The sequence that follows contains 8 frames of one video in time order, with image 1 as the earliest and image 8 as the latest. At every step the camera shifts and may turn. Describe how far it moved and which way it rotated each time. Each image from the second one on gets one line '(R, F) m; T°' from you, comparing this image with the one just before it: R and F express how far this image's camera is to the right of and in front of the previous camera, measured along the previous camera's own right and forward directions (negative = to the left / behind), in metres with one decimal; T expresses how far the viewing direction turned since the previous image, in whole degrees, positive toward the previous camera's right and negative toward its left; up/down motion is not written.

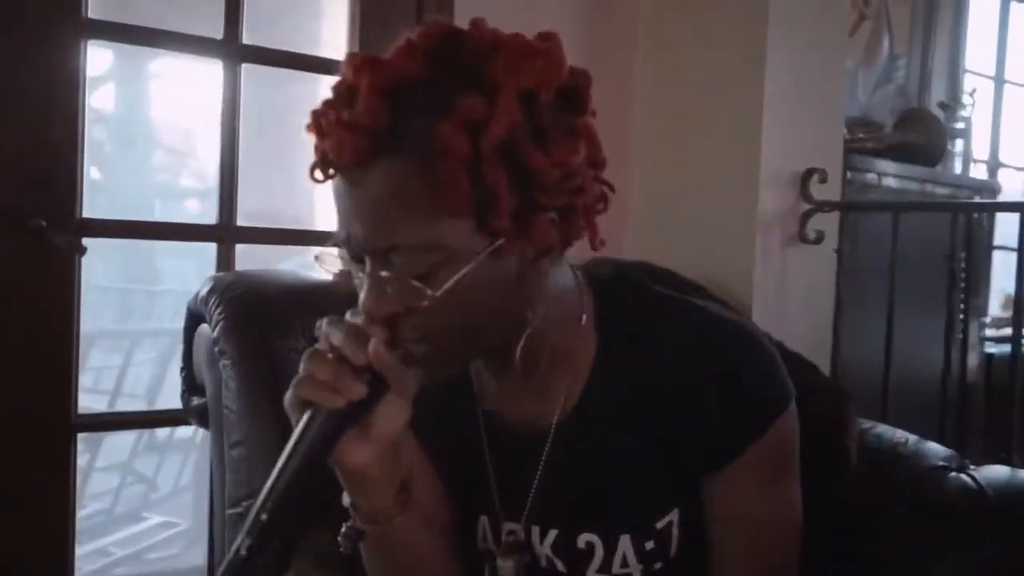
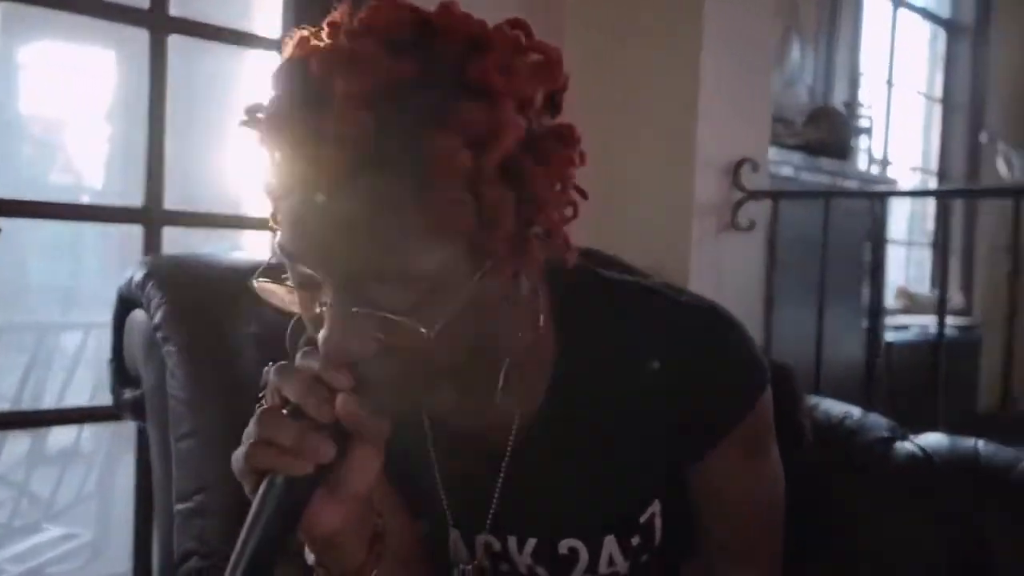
(-0.1, 0.0) m; +7°
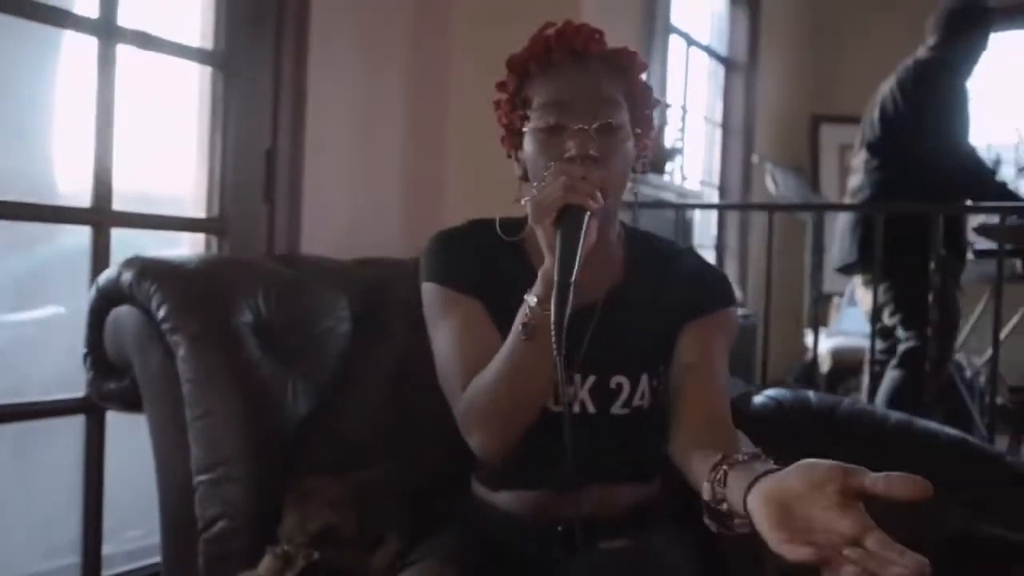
(-0.3, -0.2) m; +16°
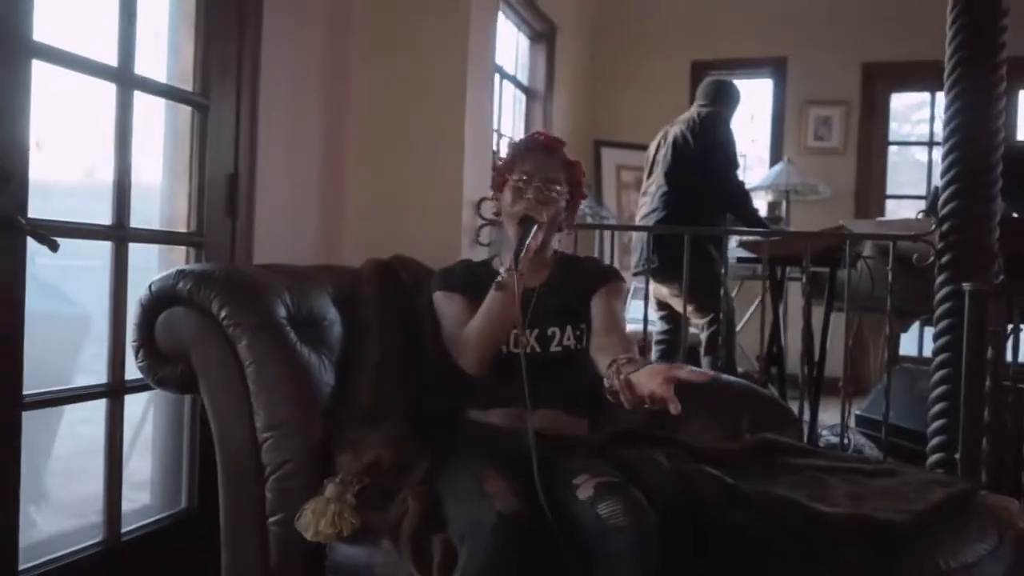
(-0.5, -0.5) m; +17°
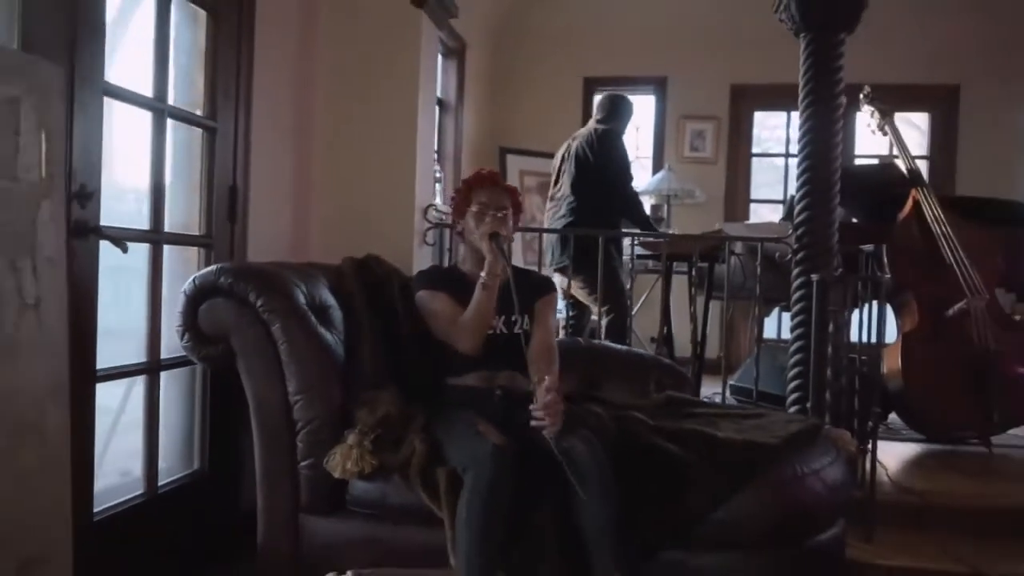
(-0.3, -0.5) m; +9°
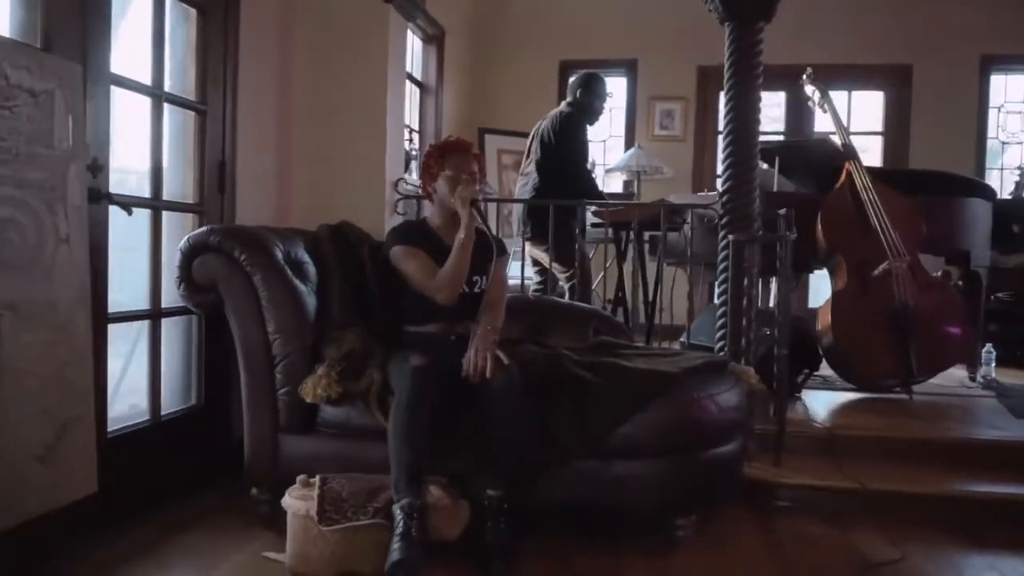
(+0.2, -0.4) m; 0°
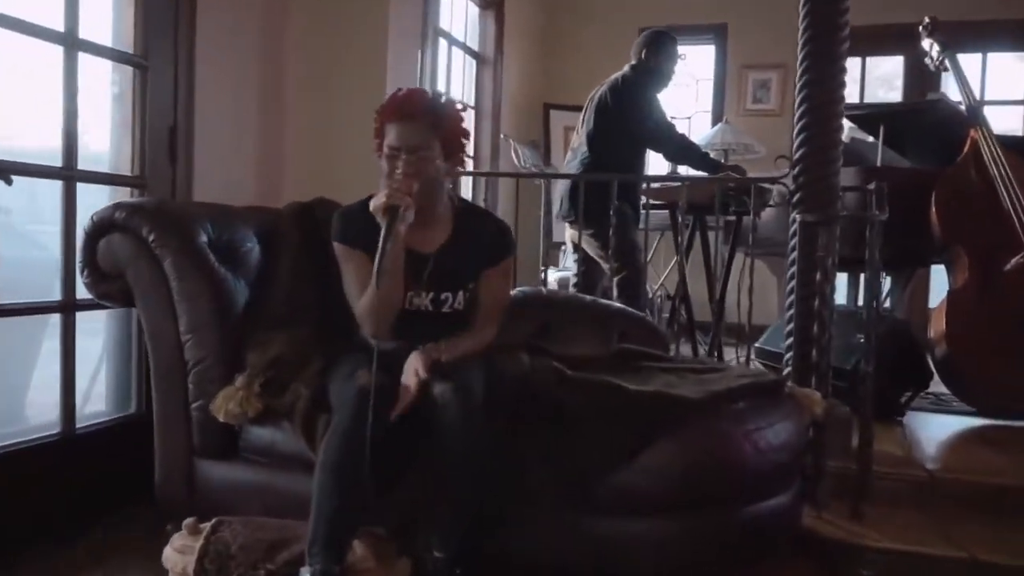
(+0.3, +0.6) m; -8°
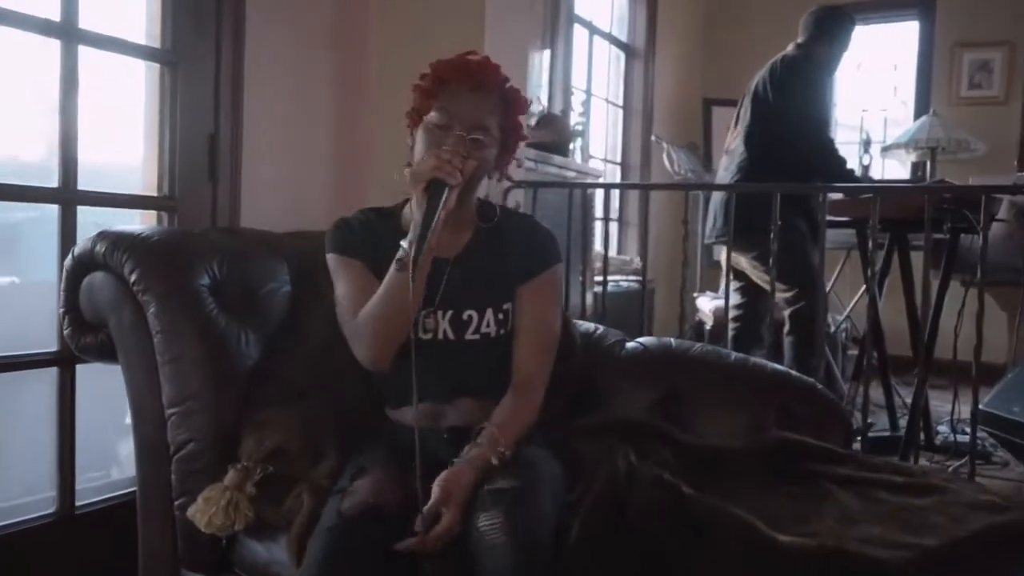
(+0.1, +0.6) m; -12°
